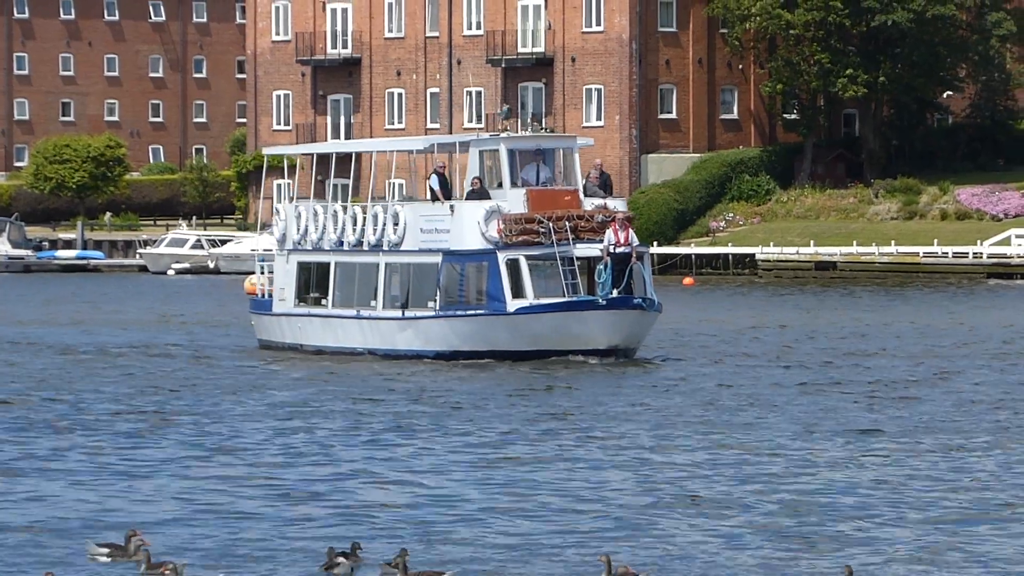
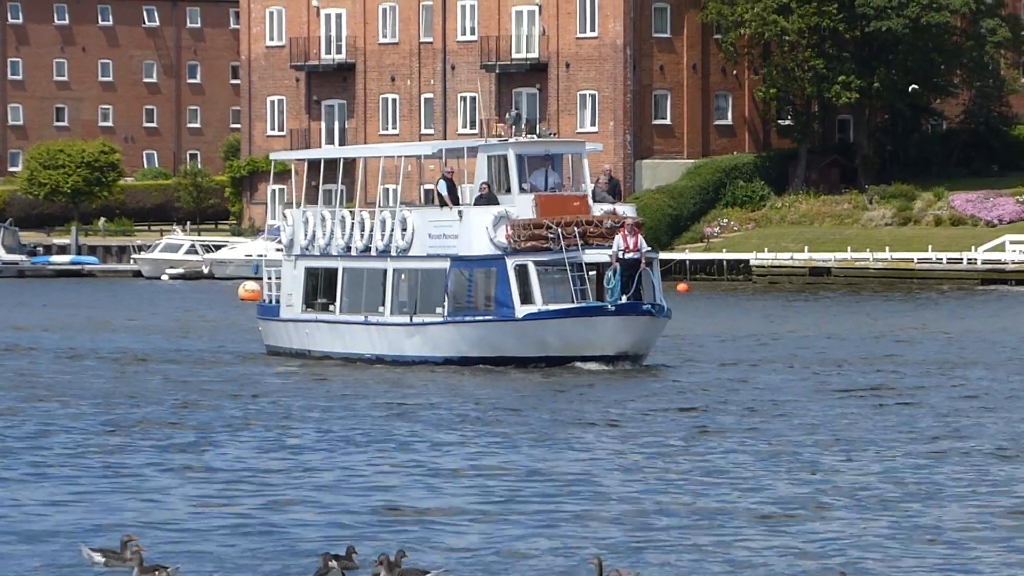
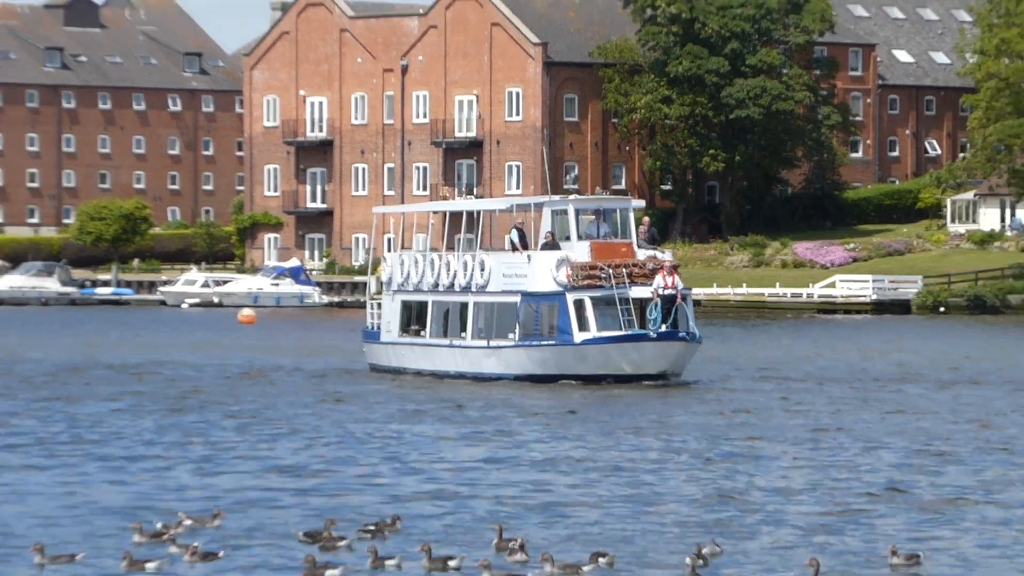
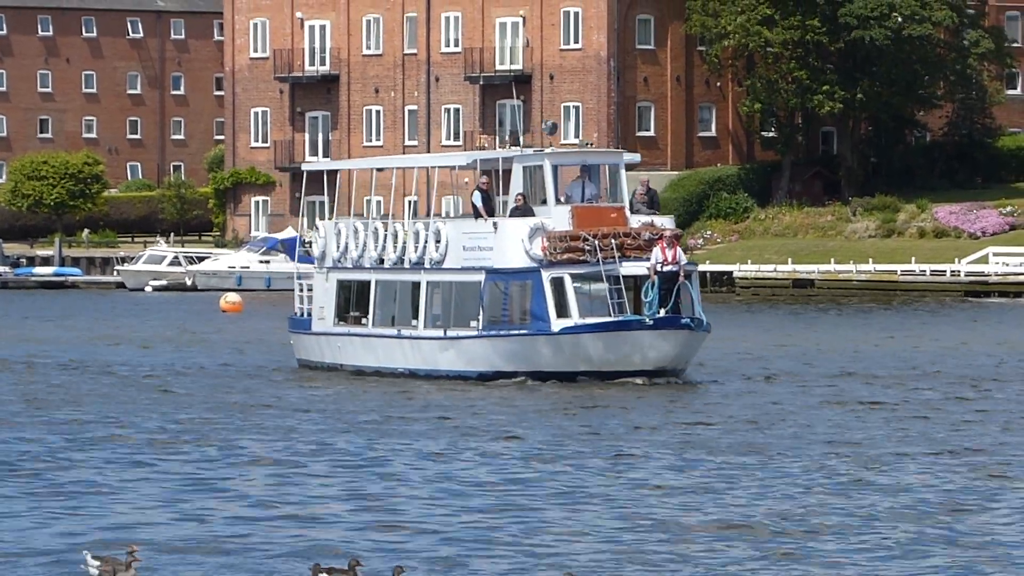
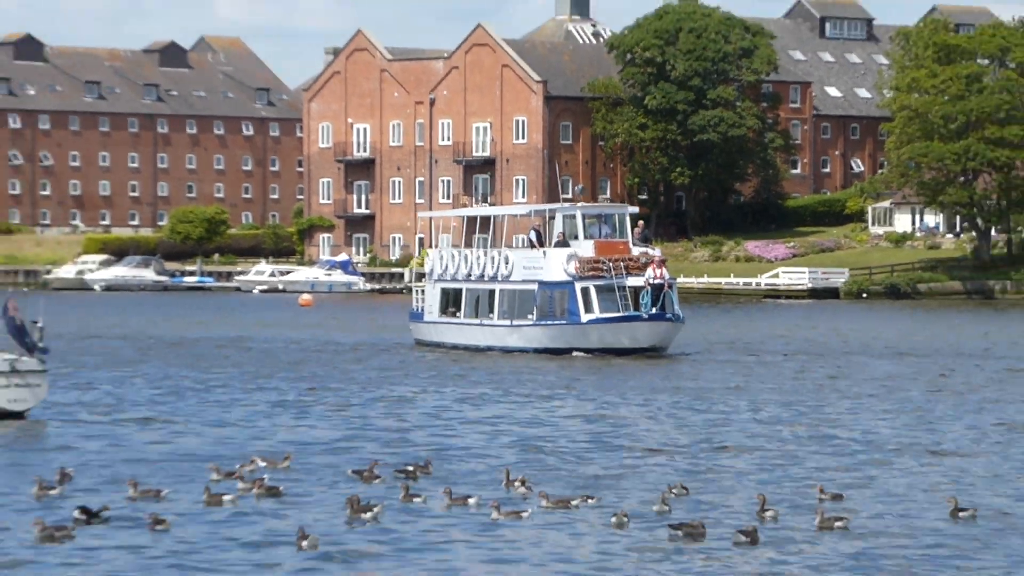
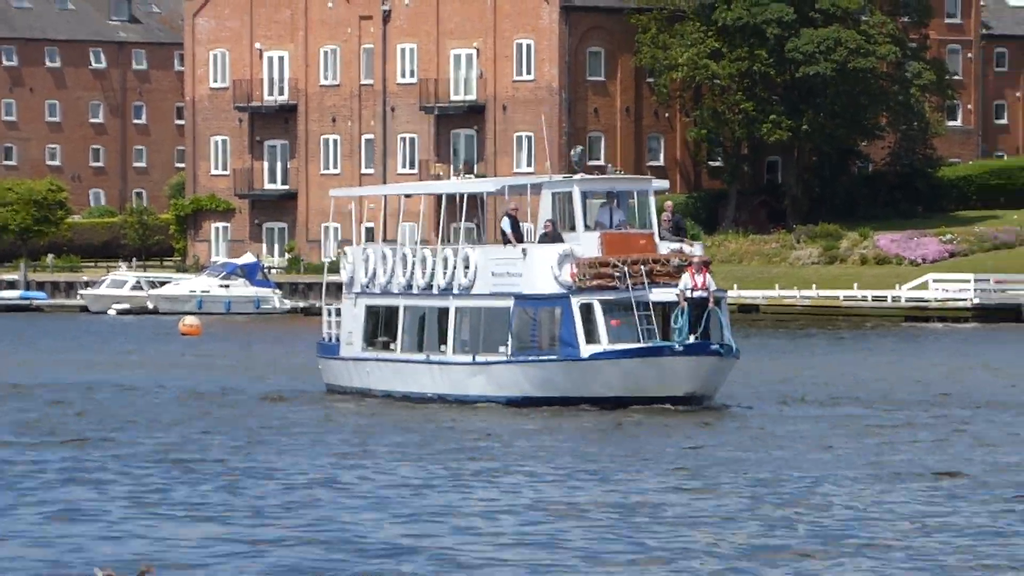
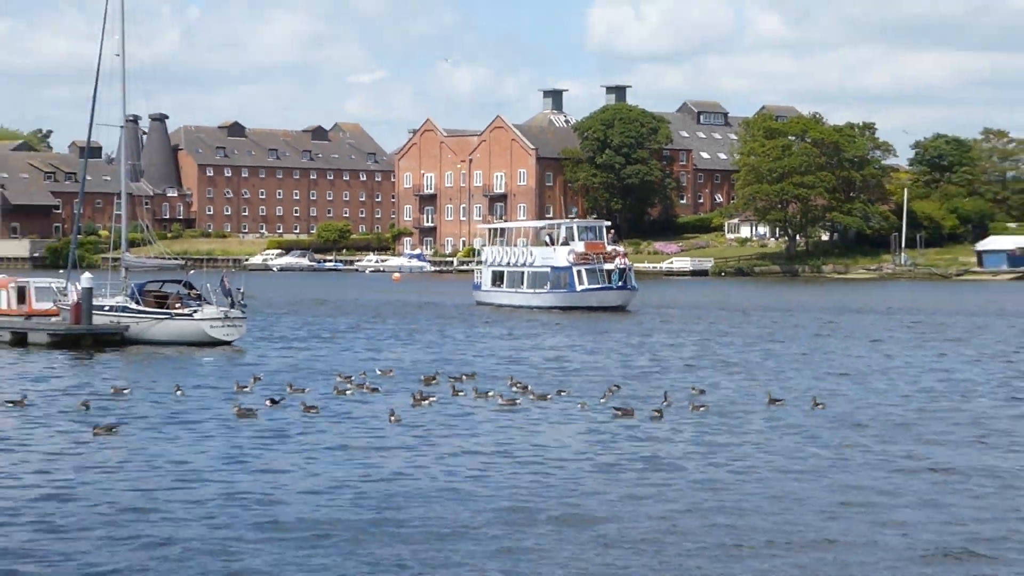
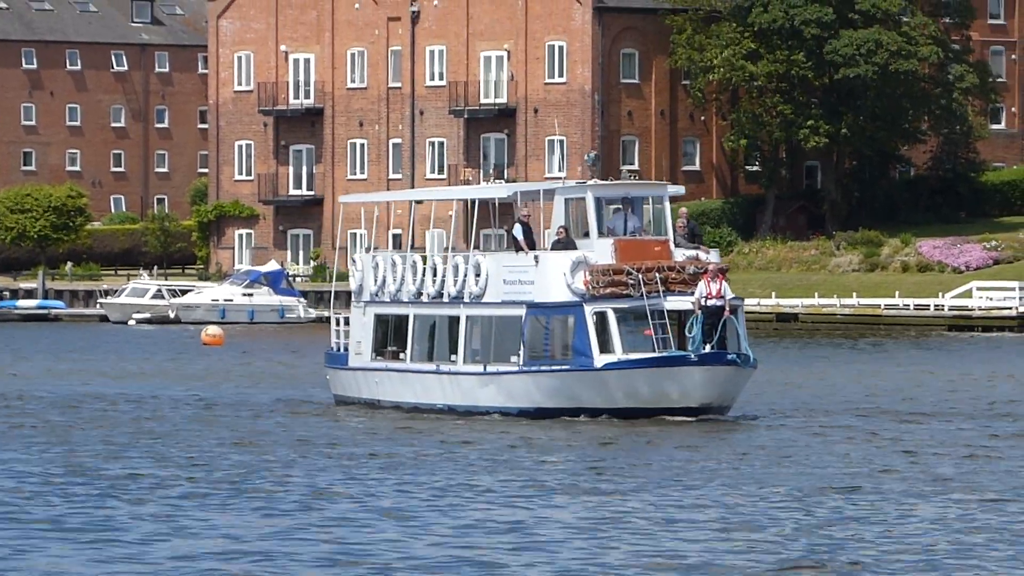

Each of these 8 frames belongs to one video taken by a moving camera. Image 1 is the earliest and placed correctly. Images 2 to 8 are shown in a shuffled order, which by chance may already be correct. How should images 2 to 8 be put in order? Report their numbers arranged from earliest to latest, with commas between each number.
2, 4, 8, 6, 3, 5, 7
